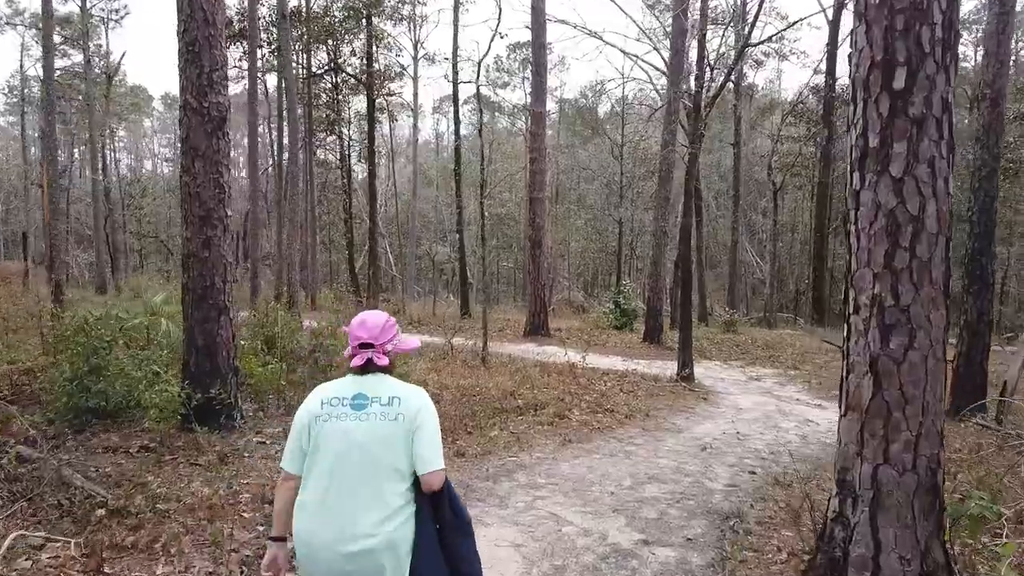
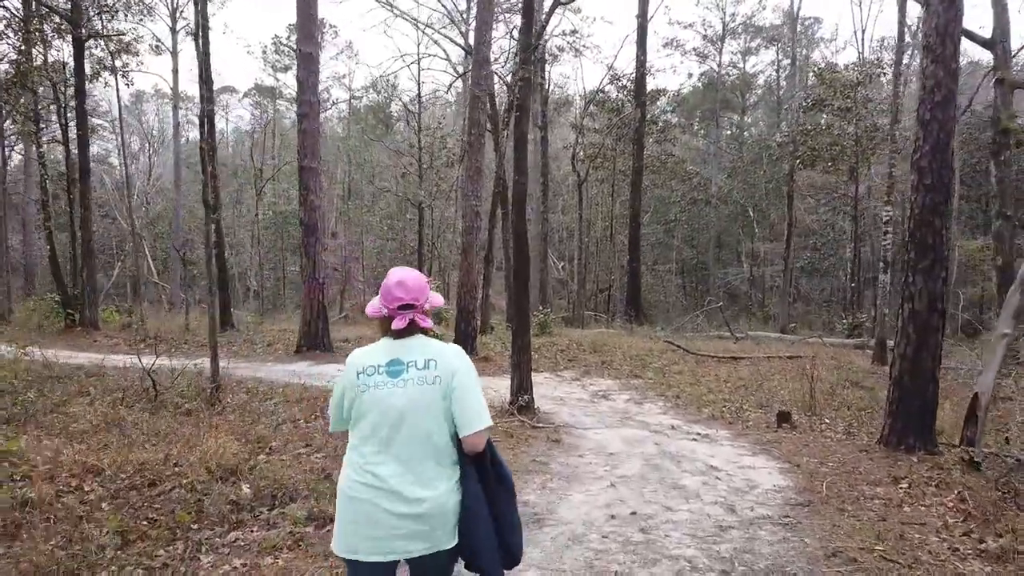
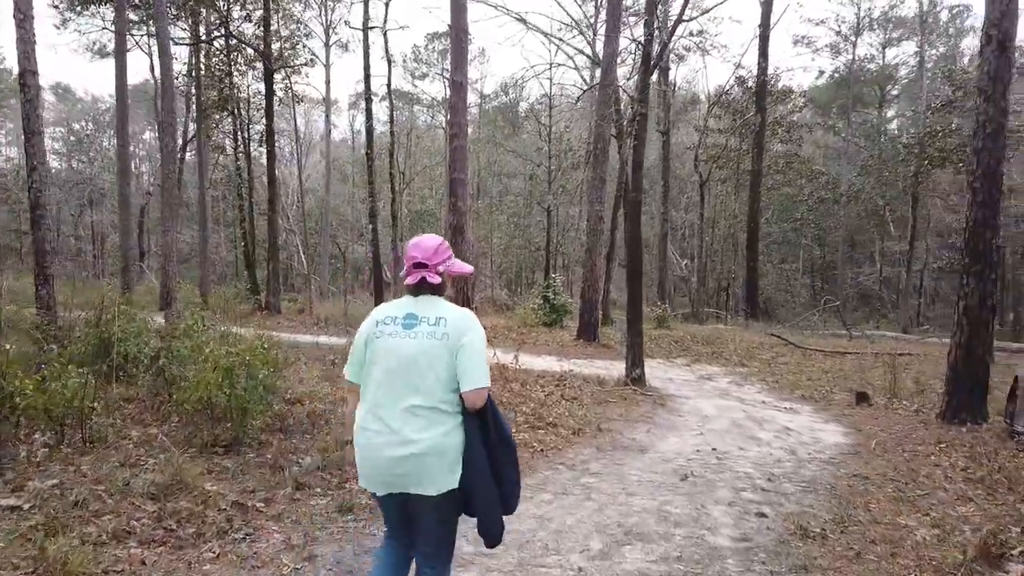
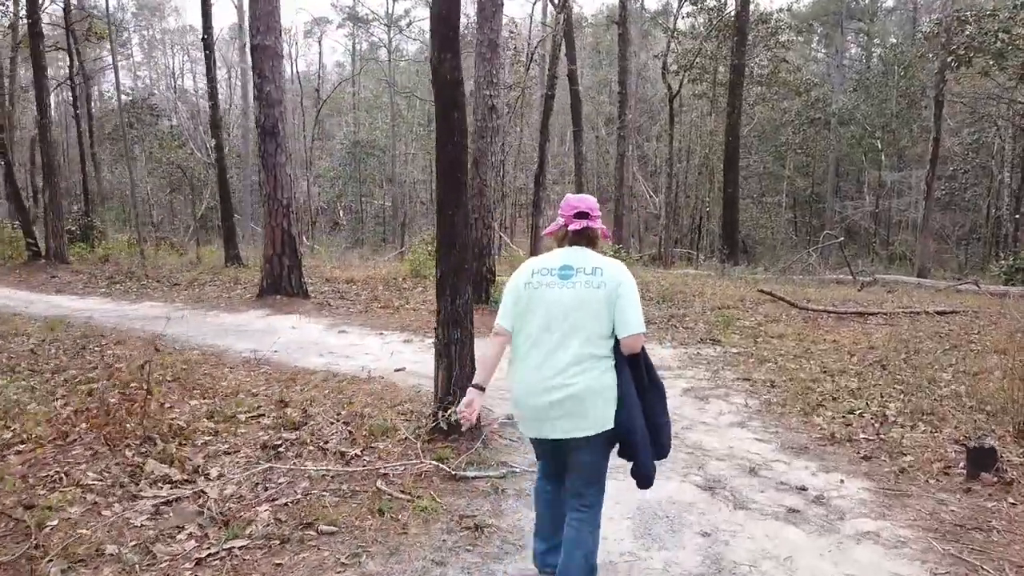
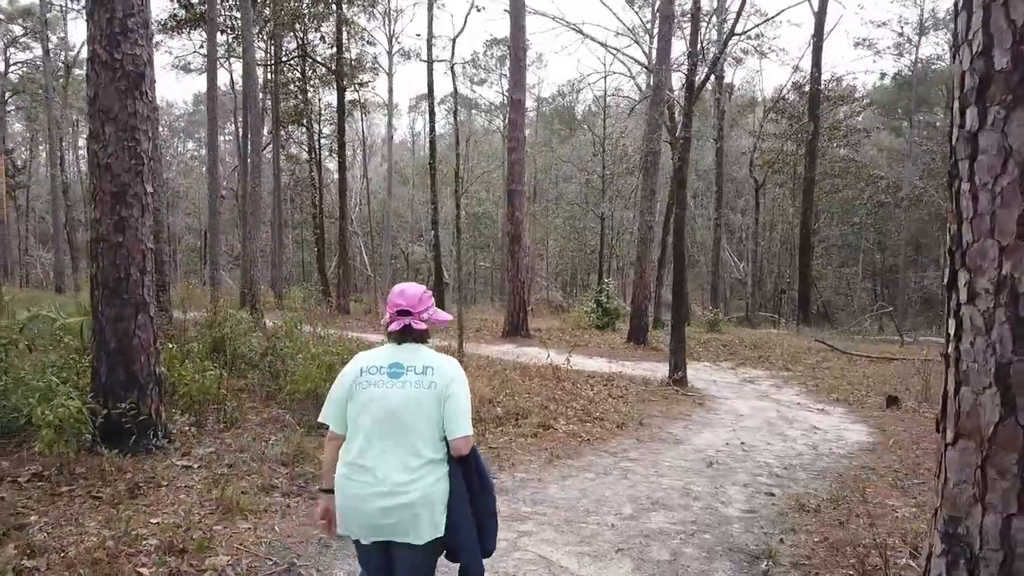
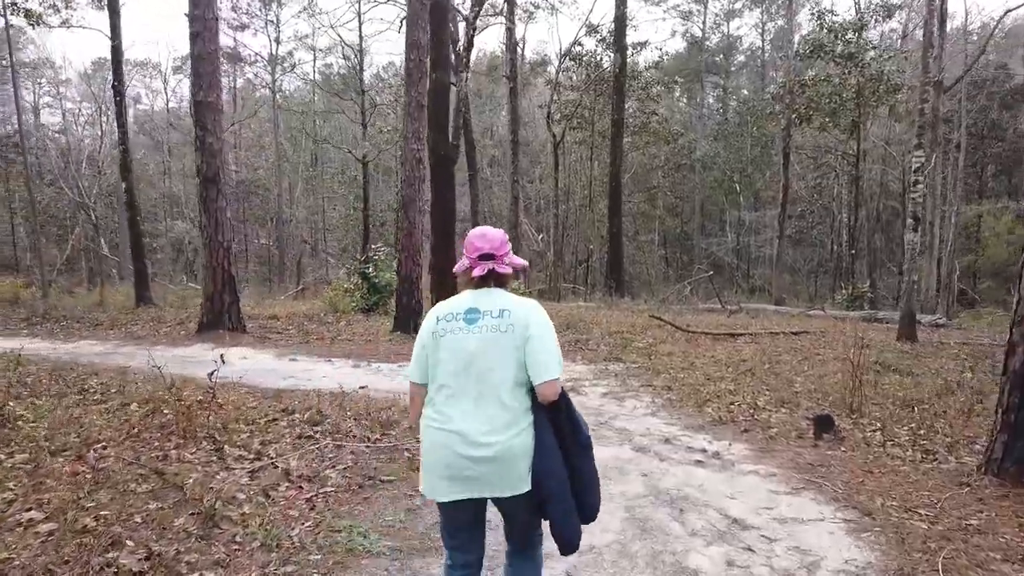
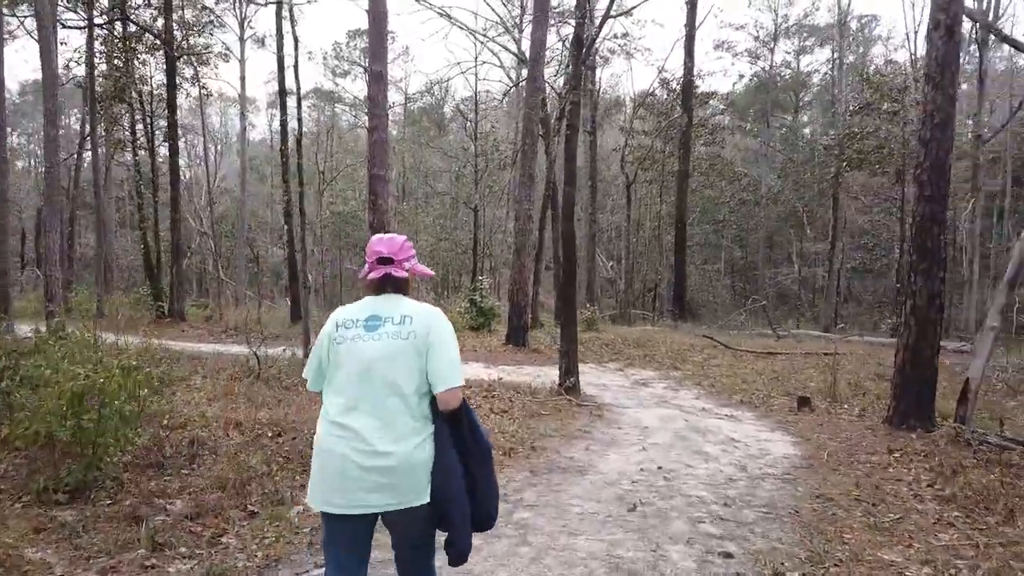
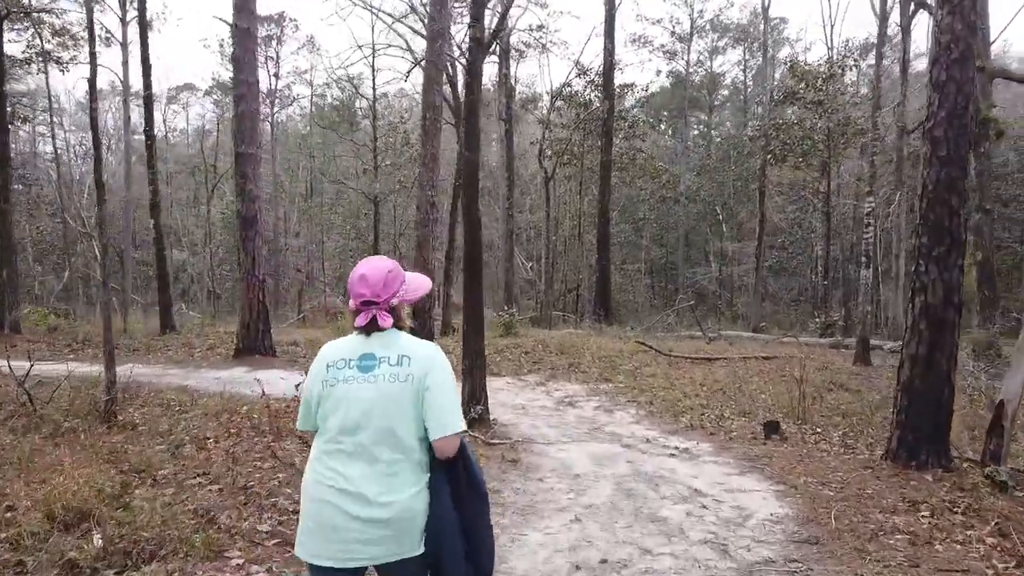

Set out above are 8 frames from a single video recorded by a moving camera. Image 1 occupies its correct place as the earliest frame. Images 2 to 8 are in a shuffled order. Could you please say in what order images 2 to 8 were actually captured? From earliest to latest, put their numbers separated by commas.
5, 3, 7, 2, 8, 6, 4
